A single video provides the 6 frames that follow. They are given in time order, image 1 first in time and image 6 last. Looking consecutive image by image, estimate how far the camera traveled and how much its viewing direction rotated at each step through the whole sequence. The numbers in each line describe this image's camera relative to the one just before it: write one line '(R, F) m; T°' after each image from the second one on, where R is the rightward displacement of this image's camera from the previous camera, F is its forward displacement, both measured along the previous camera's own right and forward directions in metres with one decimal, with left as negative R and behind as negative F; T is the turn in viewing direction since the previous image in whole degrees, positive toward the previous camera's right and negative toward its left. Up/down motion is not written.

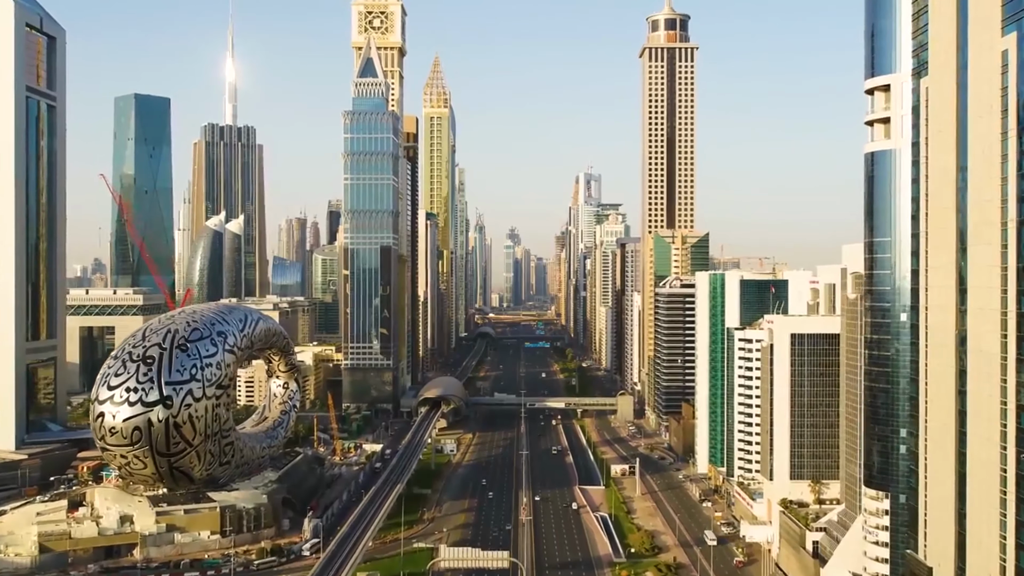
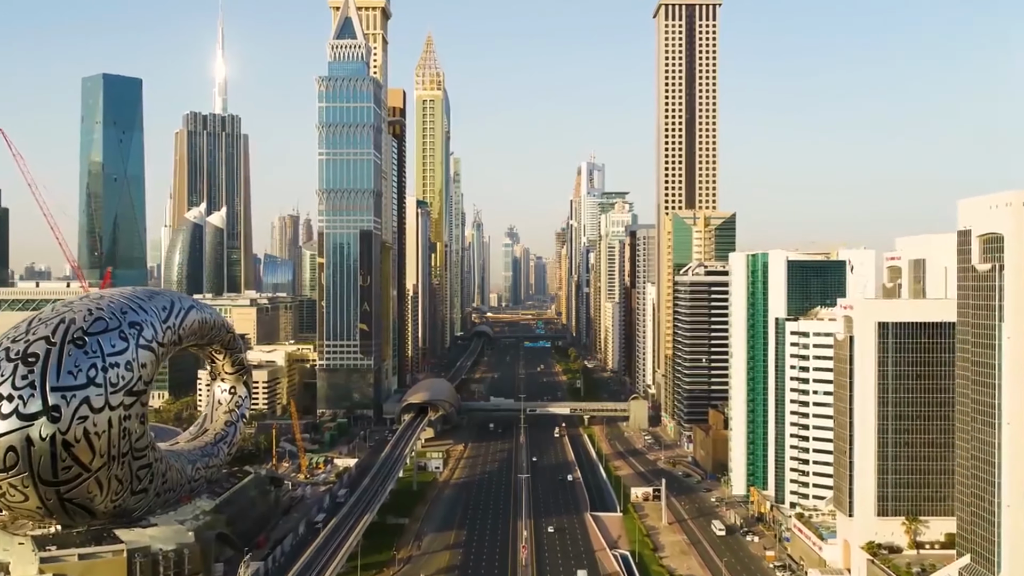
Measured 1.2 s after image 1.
(+0.2, +18.7) m; 0°
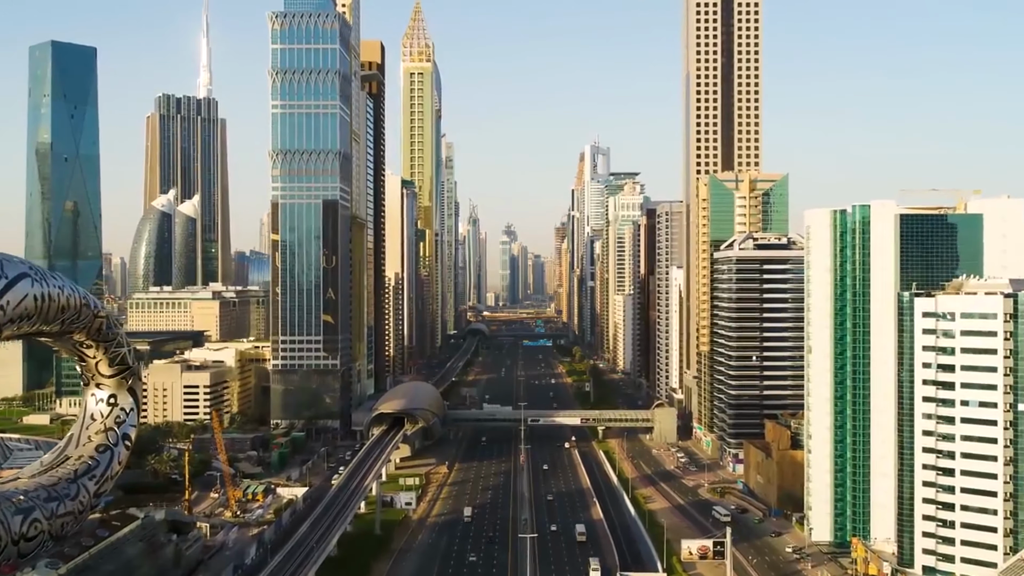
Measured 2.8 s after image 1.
(0.0, +25.0) m; 0°
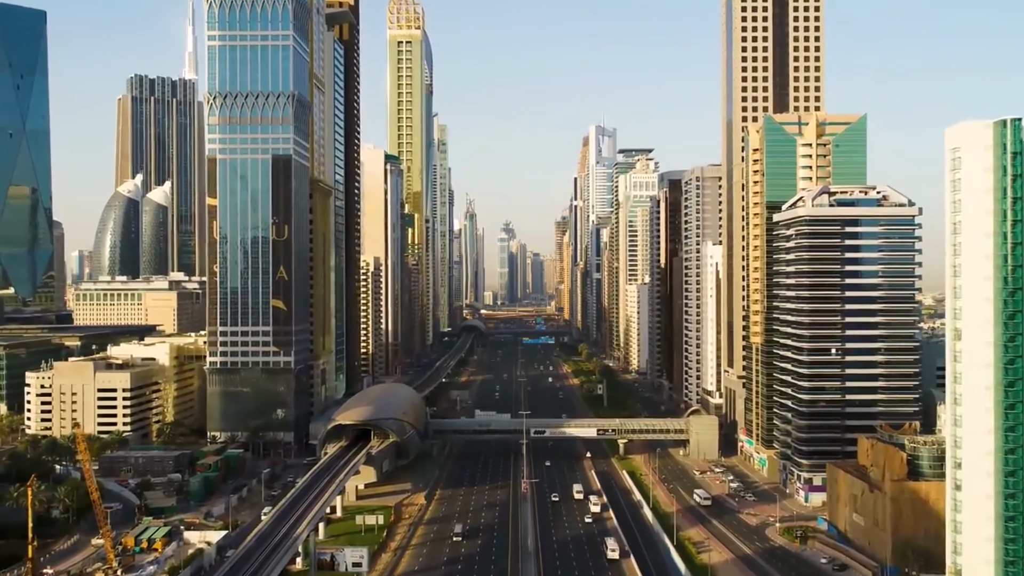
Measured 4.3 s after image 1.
(0.0, +22.7) m; 0°
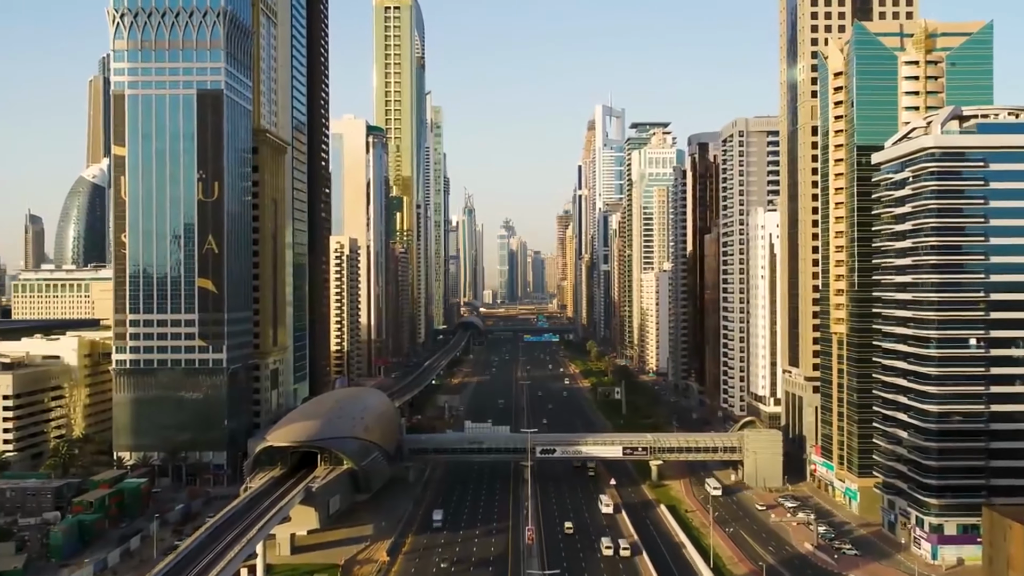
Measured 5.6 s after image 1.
(+0.1, +20.7) m; 0°
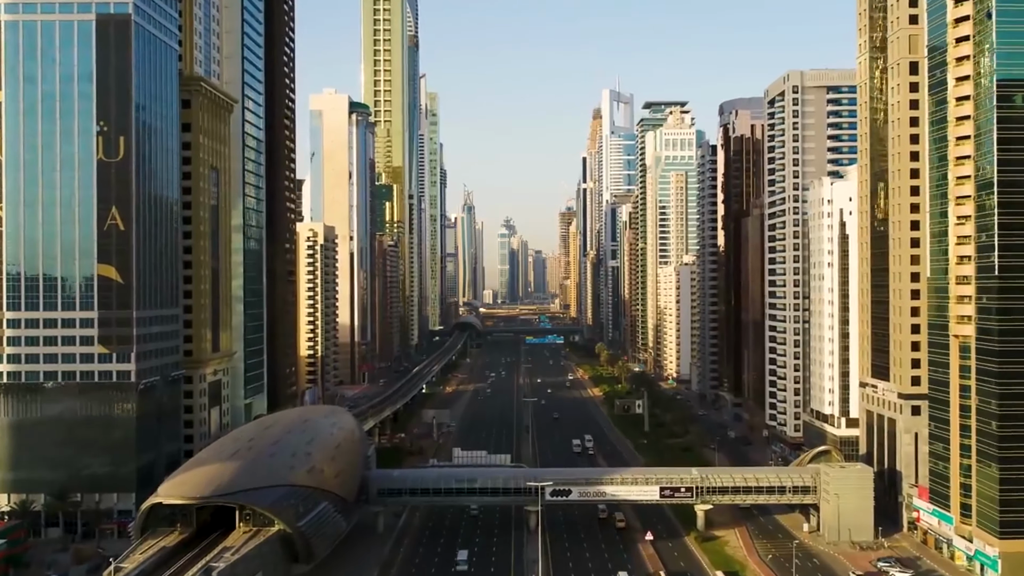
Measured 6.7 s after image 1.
(0.0, +16.4) m; 0°
